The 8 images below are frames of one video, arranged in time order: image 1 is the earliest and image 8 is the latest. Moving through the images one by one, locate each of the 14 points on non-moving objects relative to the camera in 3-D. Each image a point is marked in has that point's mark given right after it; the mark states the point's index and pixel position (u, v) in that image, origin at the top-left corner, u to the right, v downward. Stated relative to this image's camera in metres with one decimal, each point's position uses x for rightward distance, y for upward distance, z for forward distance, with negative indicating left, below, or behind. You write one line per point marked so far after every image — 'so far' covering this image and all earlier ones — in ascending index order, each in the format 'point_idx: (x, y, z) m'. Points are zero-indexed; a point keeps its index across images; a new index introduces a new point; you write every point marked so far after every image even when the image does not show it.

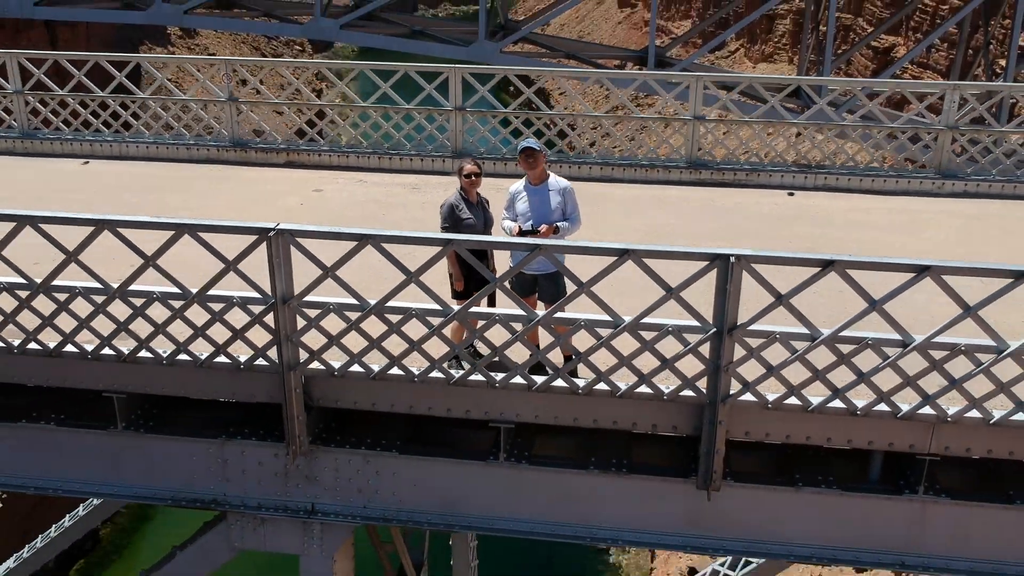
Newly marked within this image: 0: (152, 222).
0: (-1.1, +0.2, +2.6) m
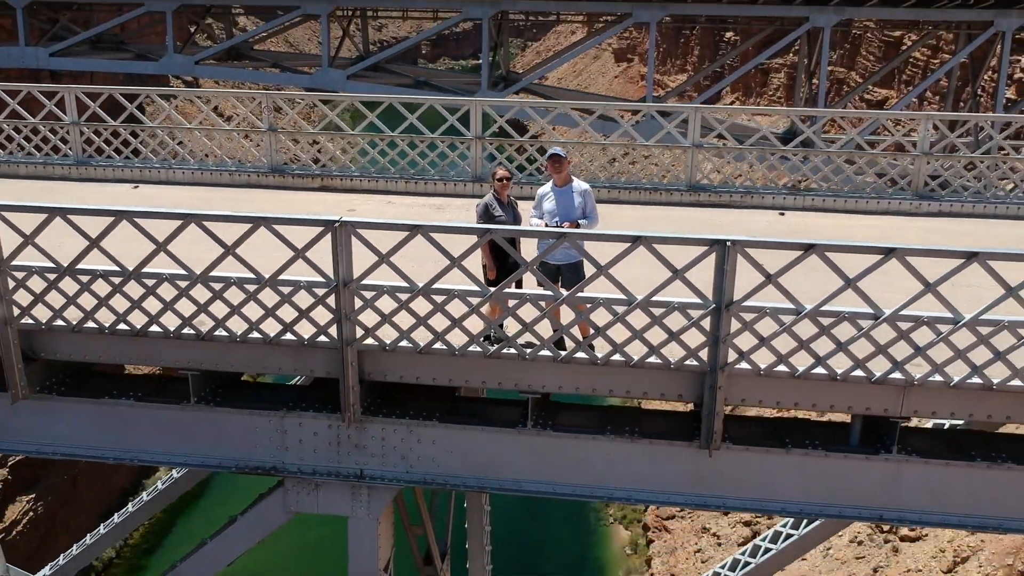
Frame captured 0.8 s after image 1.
0: (-1.0, +0.3, +3.1) m
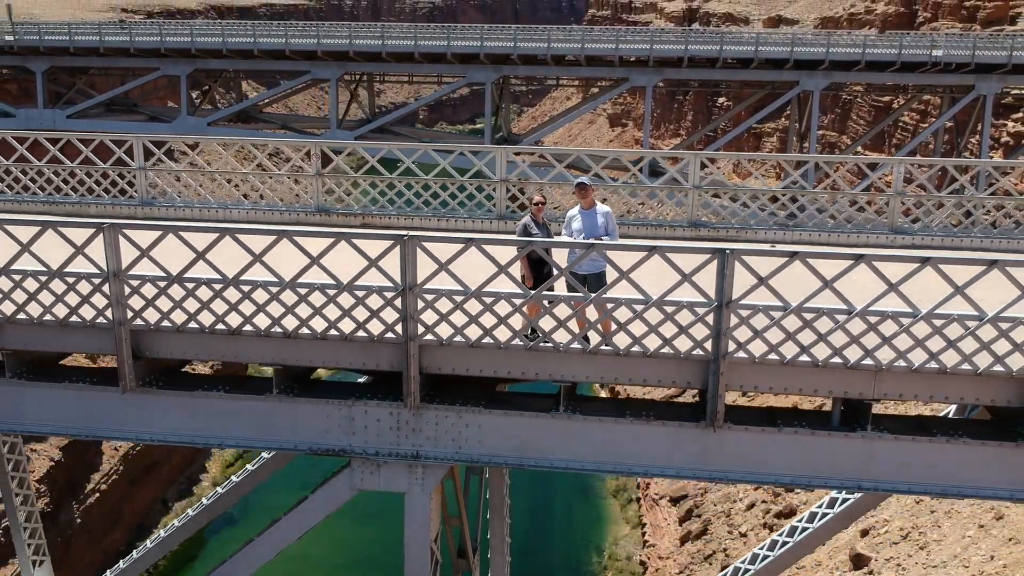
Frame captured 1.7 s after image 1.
0: (-0.8, +0.3, +3.7) m
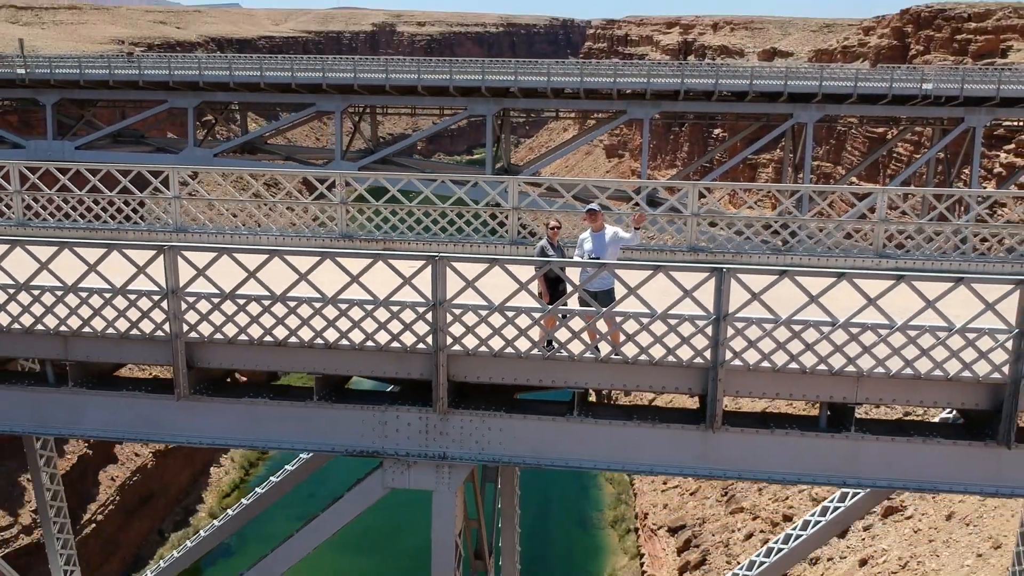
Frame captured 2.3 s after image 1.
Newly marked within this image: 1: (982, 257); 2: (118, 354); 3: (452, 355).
0: (-0.7, +0.2, +4.2) m
1: (+3.7, +0.3, +6.6) m
2: (-2.1, -0.3, +4.6) m
3: (-0.3, -0.3, +4.4) m
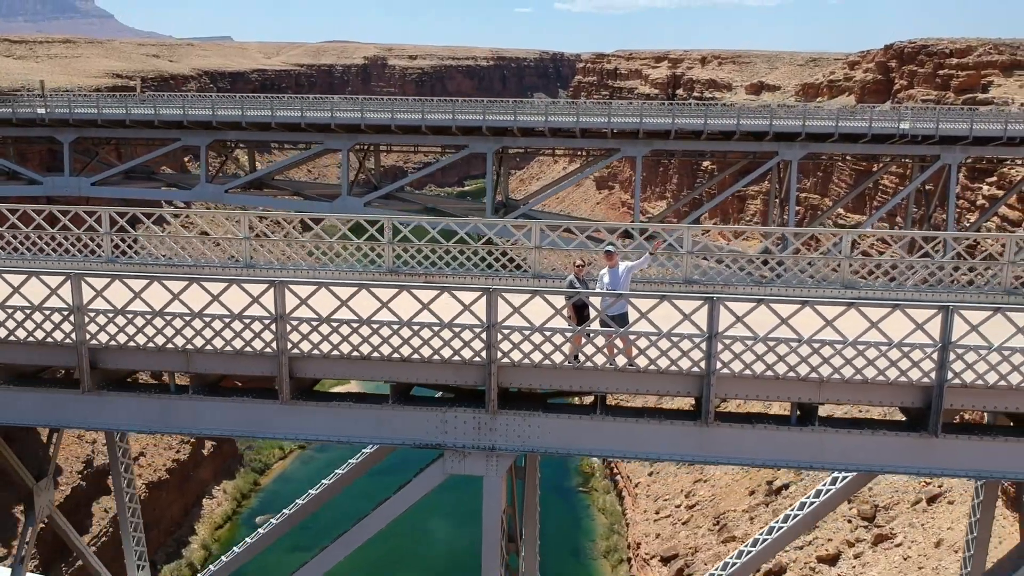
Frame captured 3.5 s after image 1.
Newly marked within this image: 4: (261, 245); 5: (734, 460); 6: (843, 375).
0: (-0.5, 0.0, +5.3) m
1: (+3.9, 0.0, +7.8) m
2: (-1.9, -0.5, +5.7) m
3: (-0.1, -0.5, +5.5) m
4: (-2.4, +0.4, +8.3) m
5: (+1.4, -1.1, +5.5) m
6: (+2.1, -0.5, +5.3) m
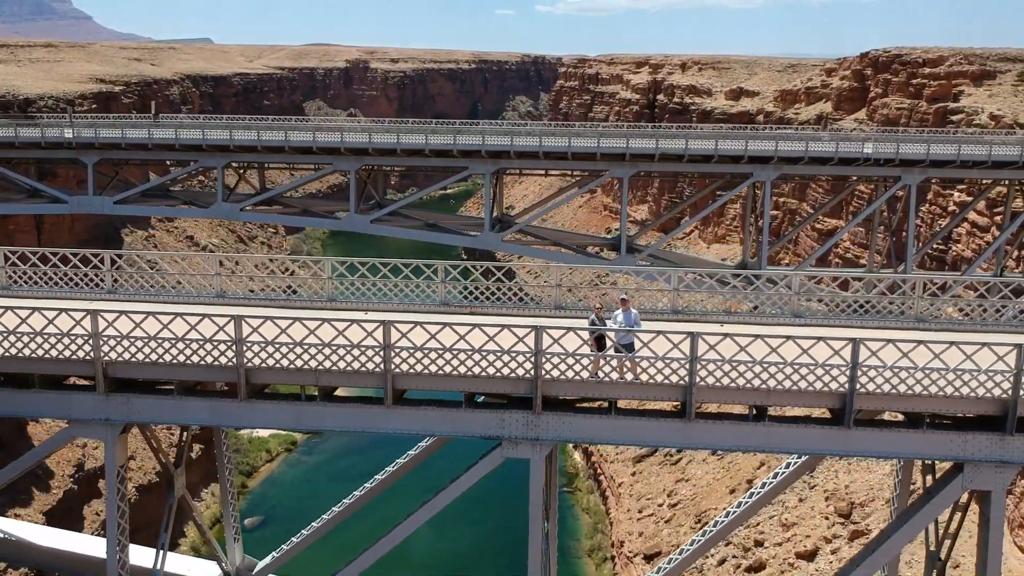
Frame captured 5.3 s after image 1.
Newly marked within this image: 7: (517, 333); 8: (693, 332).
0: (-0.1, -0.3, +7.6) m
1: (+4.2, -0.3, +10.1) m
2: (-1.5, -0.9, +7.9) m
3: (+0.3, -0.8, +7.8) m
4: (-2.1, +0.1, +10.5) m
5: (+1.8, -1.4, +7.8) m
6: (+2.4, -0.9, +7.6) m
7: (+0.1, -0.5, +9.3) m
8: (+1.6, -0.4, +7.5) m
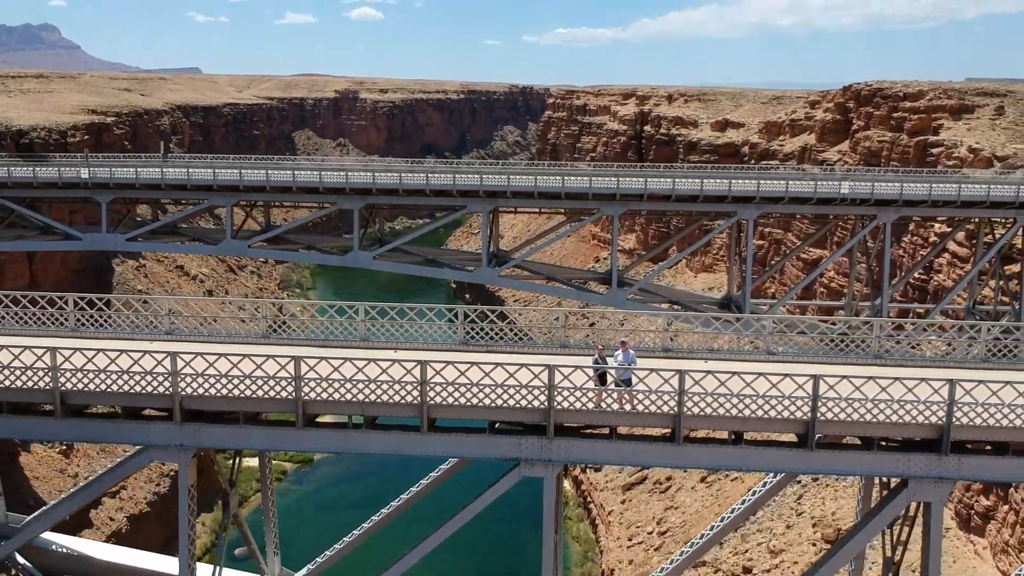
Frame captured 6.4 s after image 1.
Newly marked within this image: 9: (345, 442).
0: (+0.1, -0.8, +9.0) m
1: (+4.3, -0.9, +11.7) m
2: (-1.3, -1.4, +9.3) m
3: (+0.5, -1.3, +9.2) m
4: (-2.0, -0.5, +12.0) m
5: (+2.0, -1.9, +9.3) m
6: (+2.6, -1.3, +9.1) m
7: (+0.2, -1.0, +10.7) m
8: (+1.8, -0.9, +9.0) m
9: (-1.9, -1.7, +9.5) m
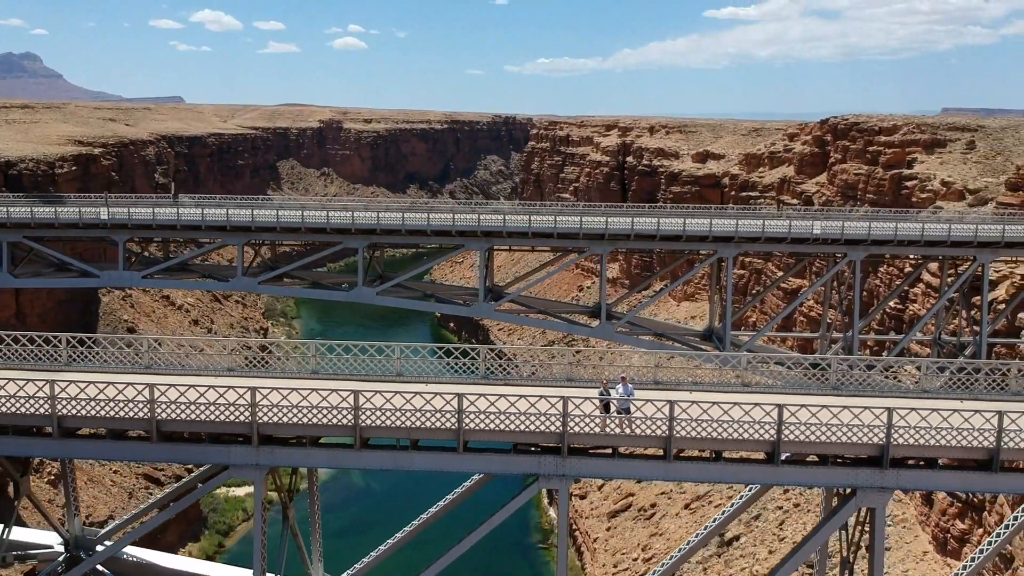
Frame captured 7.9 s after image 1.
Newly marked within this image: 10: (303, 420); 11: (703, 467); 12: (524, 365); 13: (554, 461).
0: (+0.3, -1.4, +11.1) m
1: (+4.5, -1.5, +13.8) m
2: (-1.1, -2.0, +11.3) m
3: (+0.7, -1.9, +11.2) m
4: (-1.8, -1.2, +14.0) m
5: (+2.3, -2.5, +11.3) m
6: (+2.9, -1.9, +11.1) m
7: (+0.5, -1.7, +12.7) m
8: (+2.1, -1.4, +11.0) m
9: (-1.6, -2.3, +11.4) m
10: (-2.8, -1.8, +11.4) m
11: (+2.6, -2.4, +11.2) m
12: (+0.1, -1.2, +13.7) m
13: (+0.6, -2.3, +11.3) m
